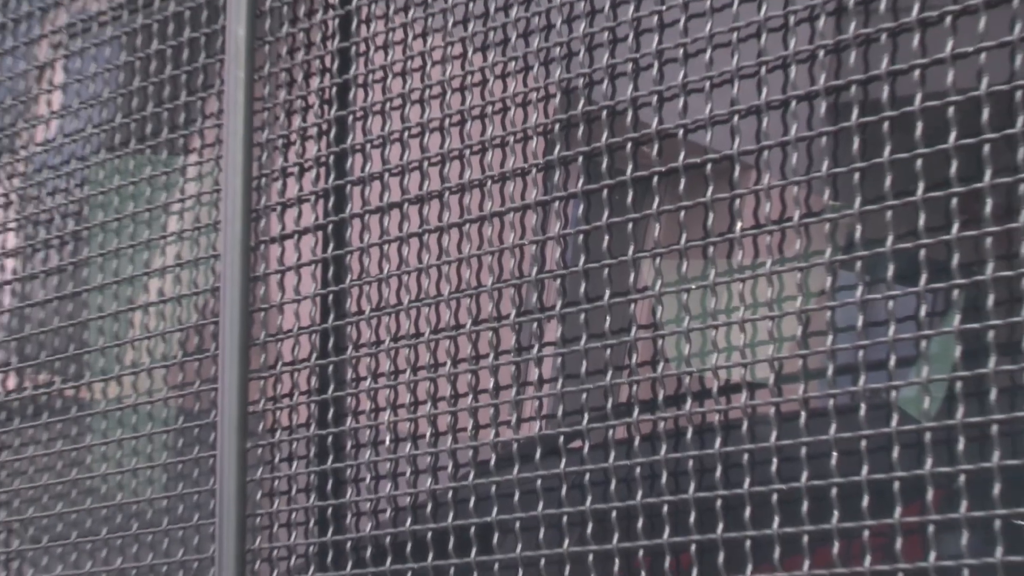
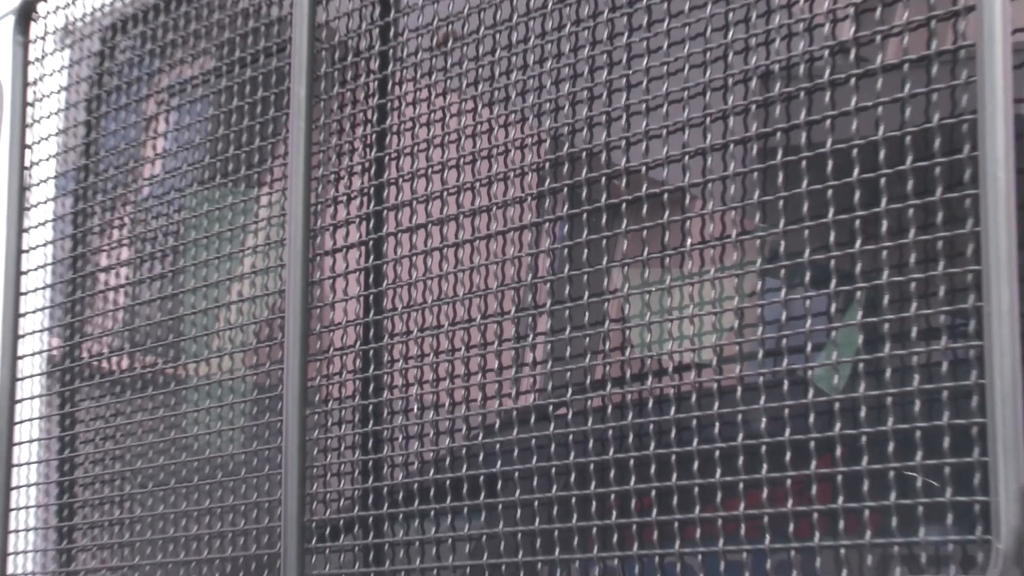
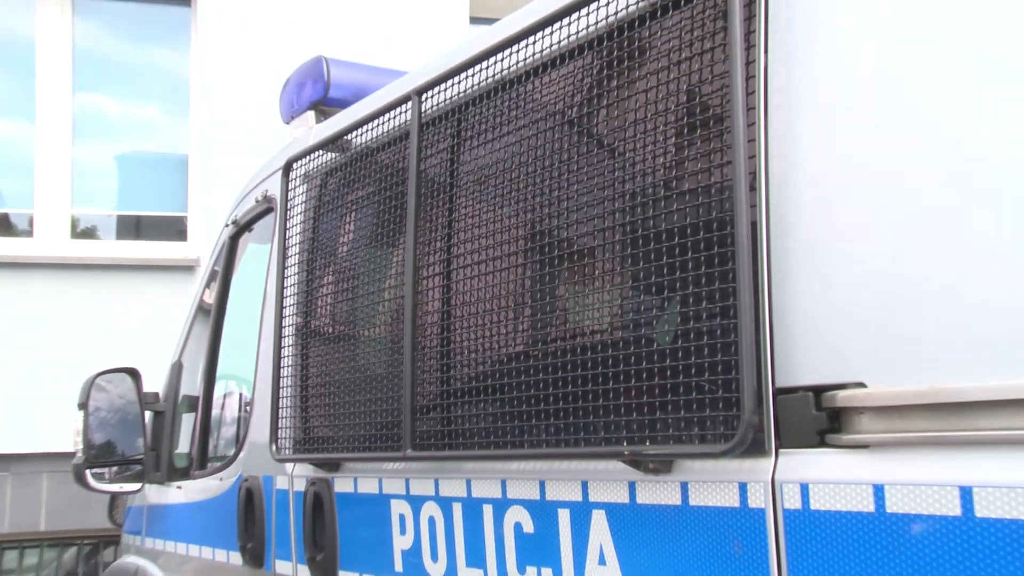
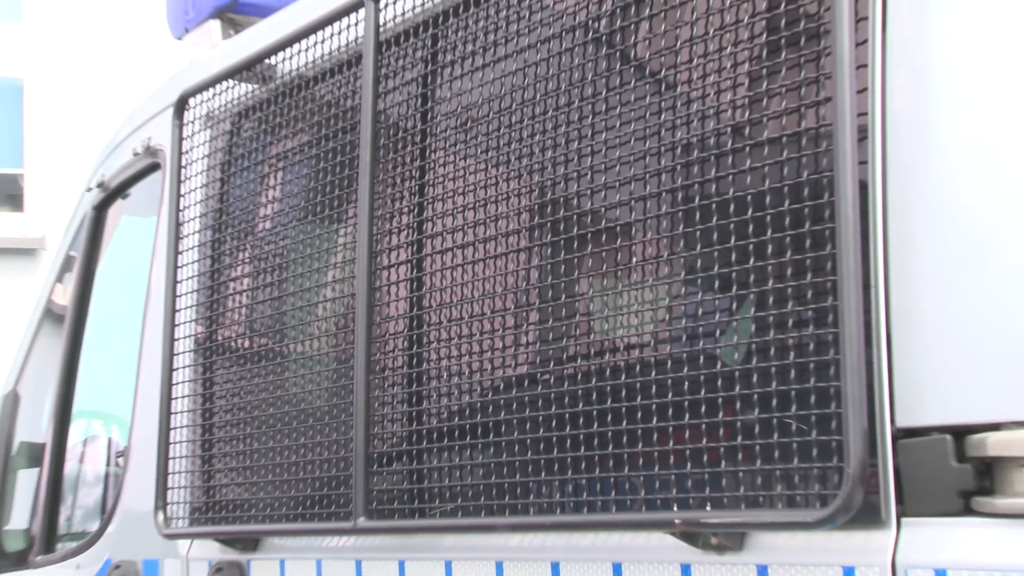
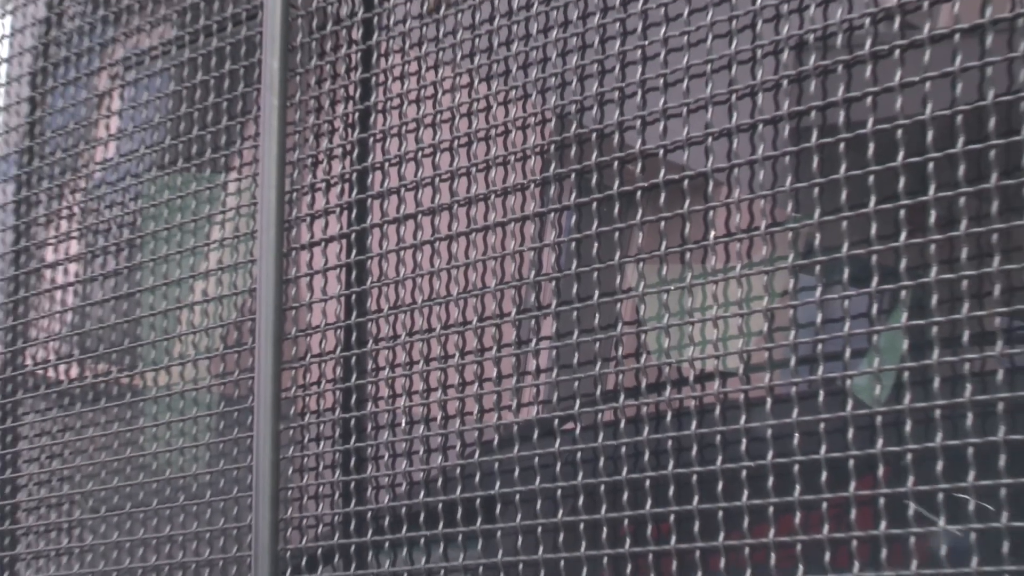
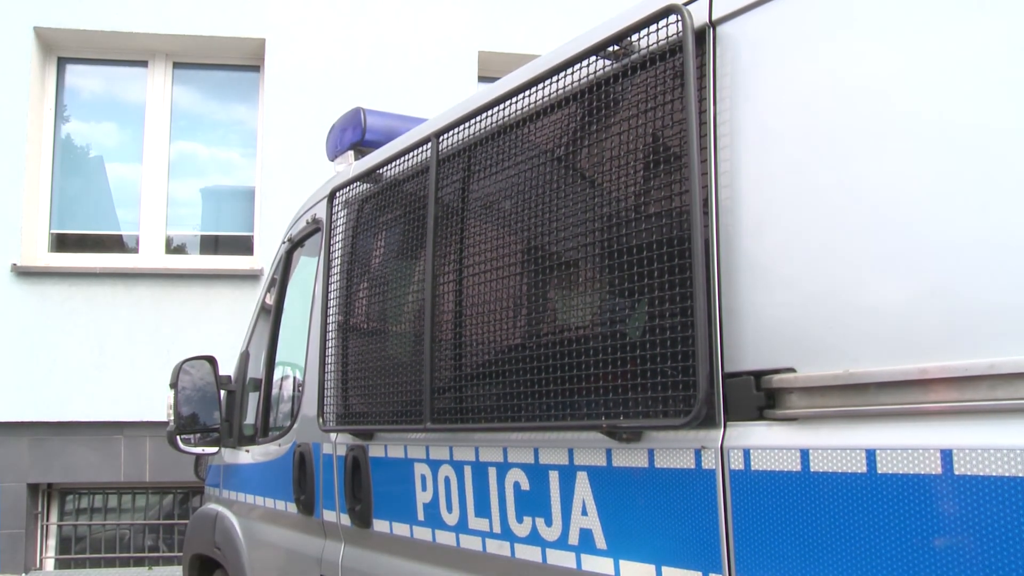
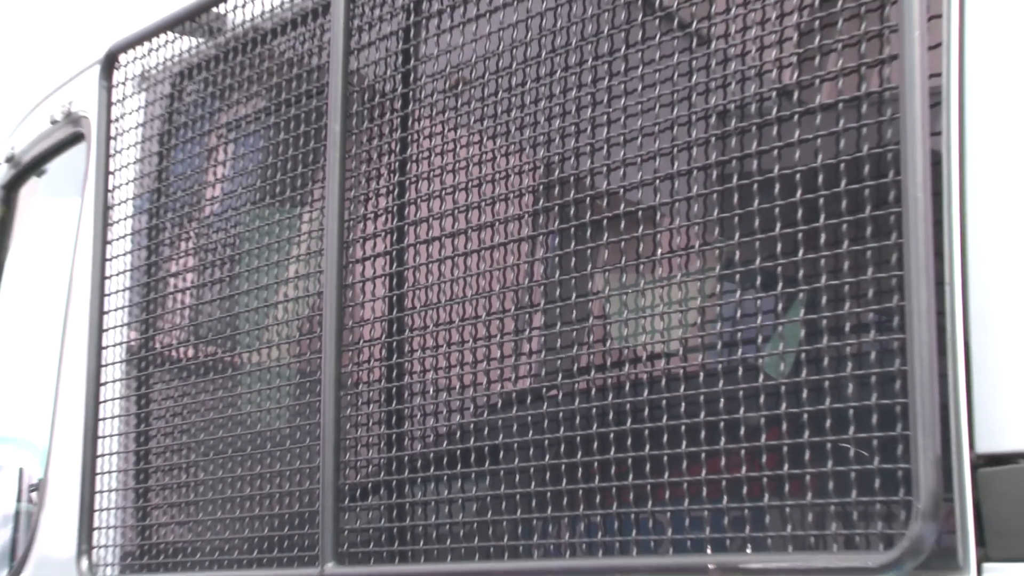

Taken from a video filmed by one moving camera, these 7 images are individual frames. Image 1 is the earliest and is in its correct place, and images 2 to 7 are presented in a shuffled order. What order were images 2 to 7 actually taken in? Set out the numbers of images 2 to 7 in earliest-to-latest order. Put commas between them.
5, 2, 7, 4, 3, 6
